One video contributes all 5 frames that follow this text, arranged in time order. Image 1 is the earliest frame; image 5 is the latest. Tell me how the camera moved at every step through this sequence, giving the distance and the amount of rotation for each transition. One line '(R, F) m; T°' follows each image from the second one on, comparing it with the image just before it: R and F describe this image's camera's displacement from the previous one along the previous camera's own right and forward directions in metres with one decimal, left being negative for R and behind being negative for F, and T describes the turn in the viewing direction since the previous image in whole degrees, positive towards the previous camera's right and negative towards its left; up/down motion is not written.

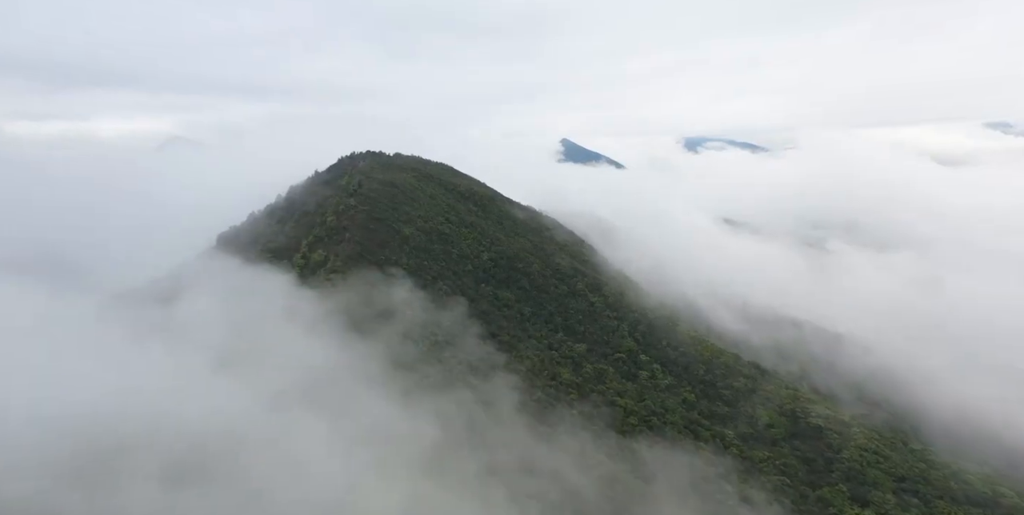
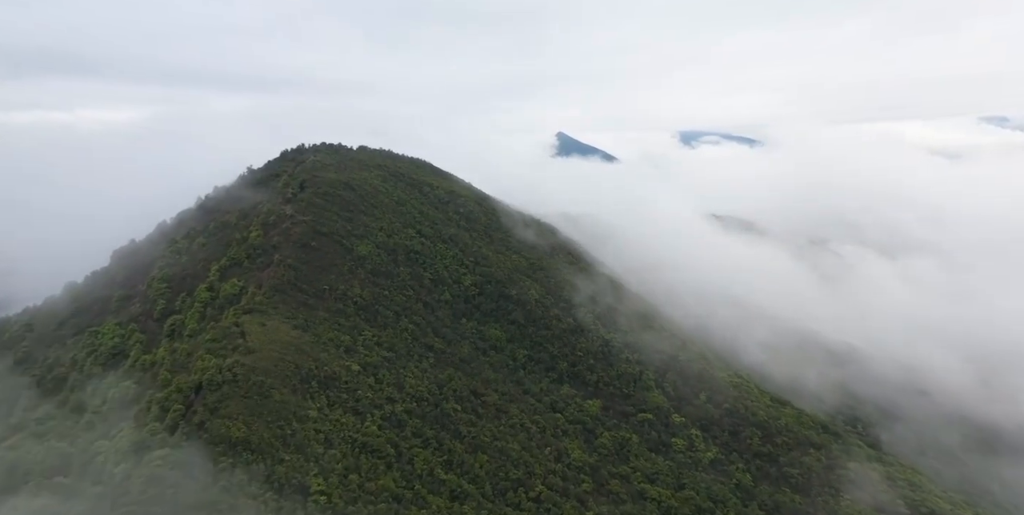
(+0.7, +17.1) m; 0°
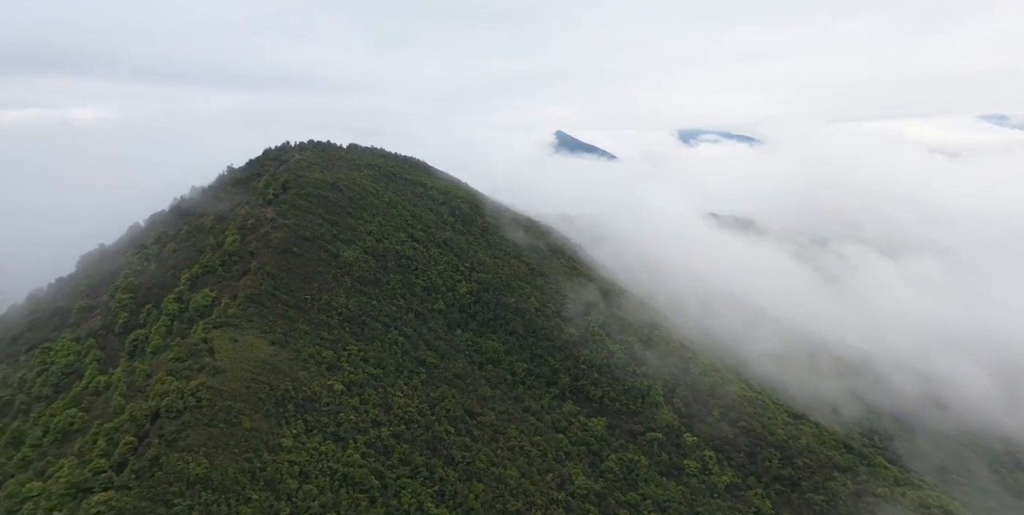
(+0.1, +3.8) m; 0°
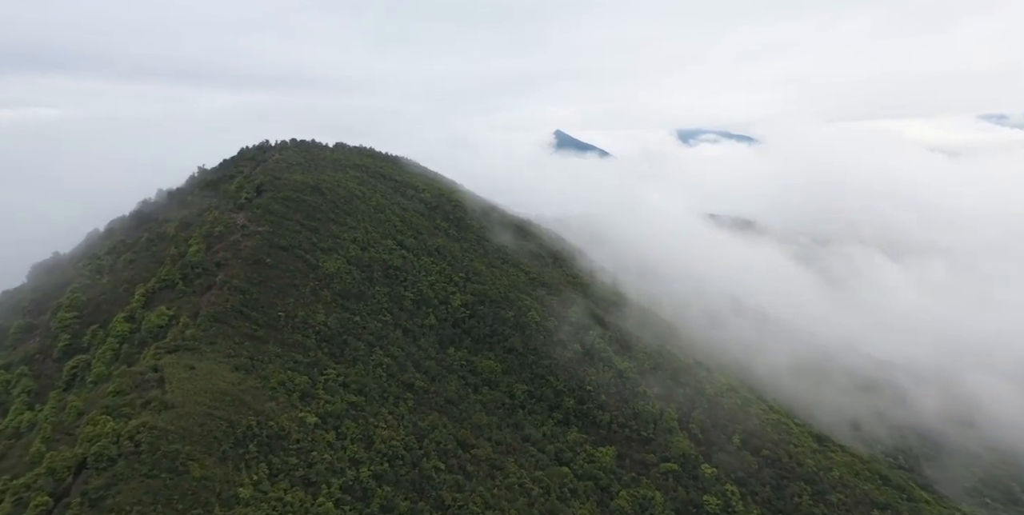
(+0.1, +4.8) m; 0°
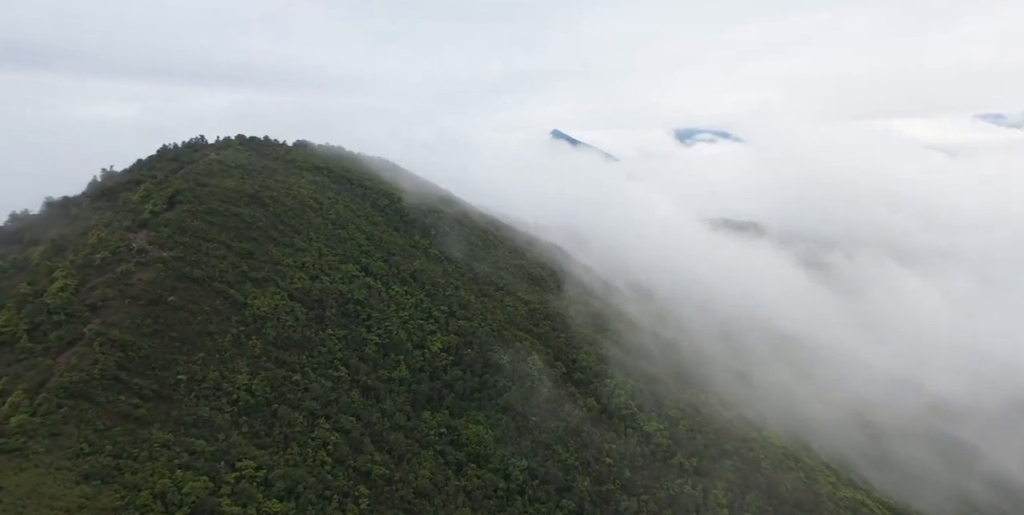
(+0.2, +11.3) m; 0°
